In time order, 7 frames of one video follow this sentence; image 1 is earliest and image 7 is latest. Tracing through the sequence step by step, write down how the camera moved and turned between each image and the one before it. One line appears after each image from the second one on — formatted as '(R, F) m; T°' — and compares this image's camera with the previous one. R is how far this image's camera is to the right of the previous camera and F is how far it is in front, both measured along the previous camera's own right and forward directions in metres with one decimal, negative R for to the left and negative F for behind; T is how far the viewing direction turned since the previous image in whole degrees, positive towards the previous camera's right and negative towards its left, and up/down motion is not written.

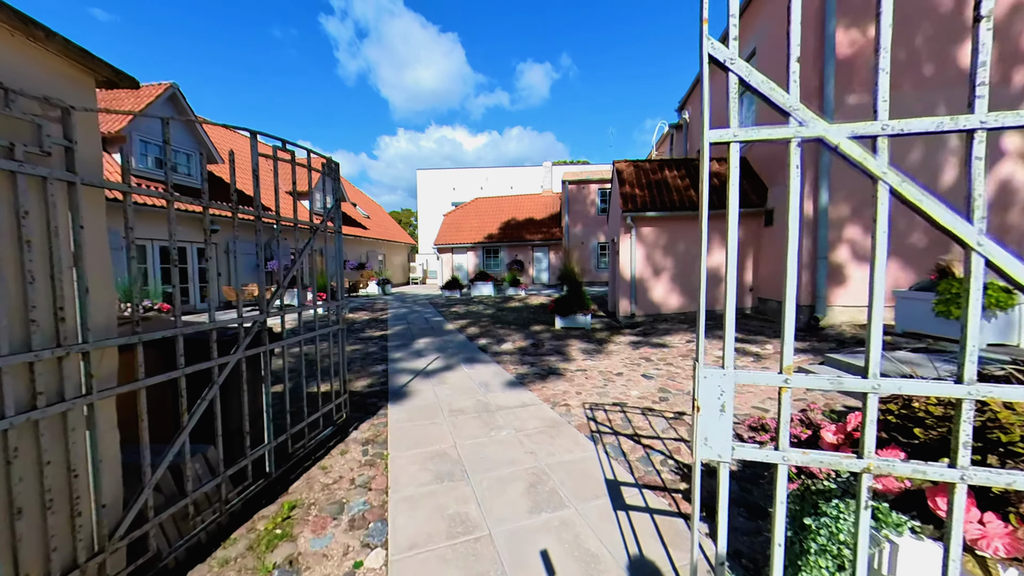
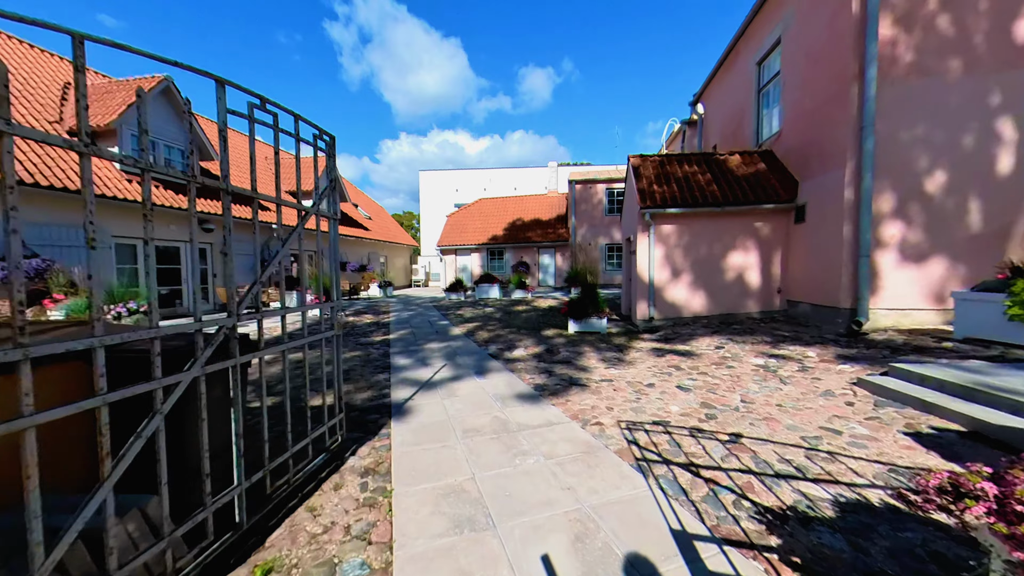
(-0.2, +0.5) m; 0°
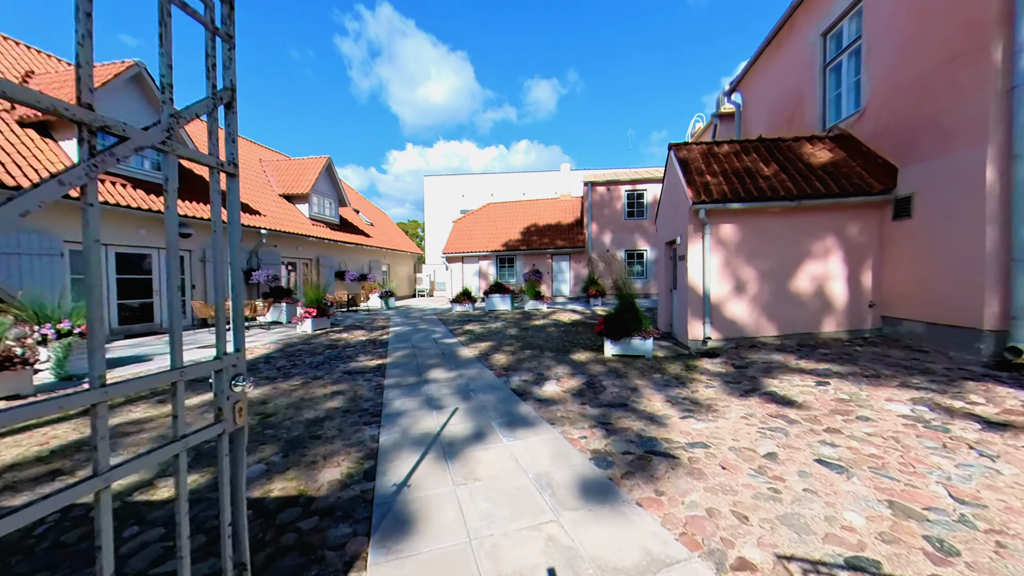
(-0.4, +1.5) m; -1°
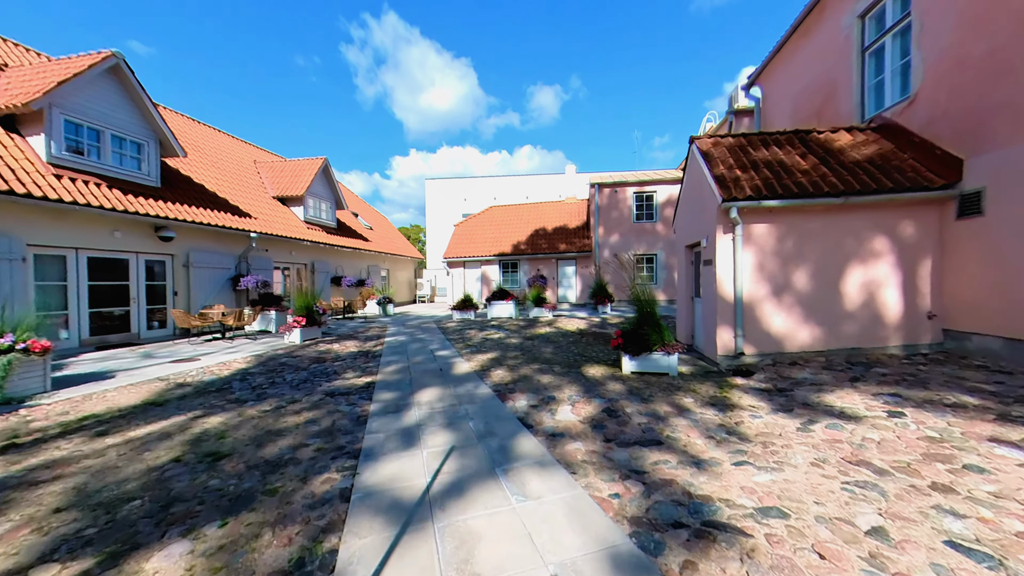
(-0.1, +0.8) m; 0°
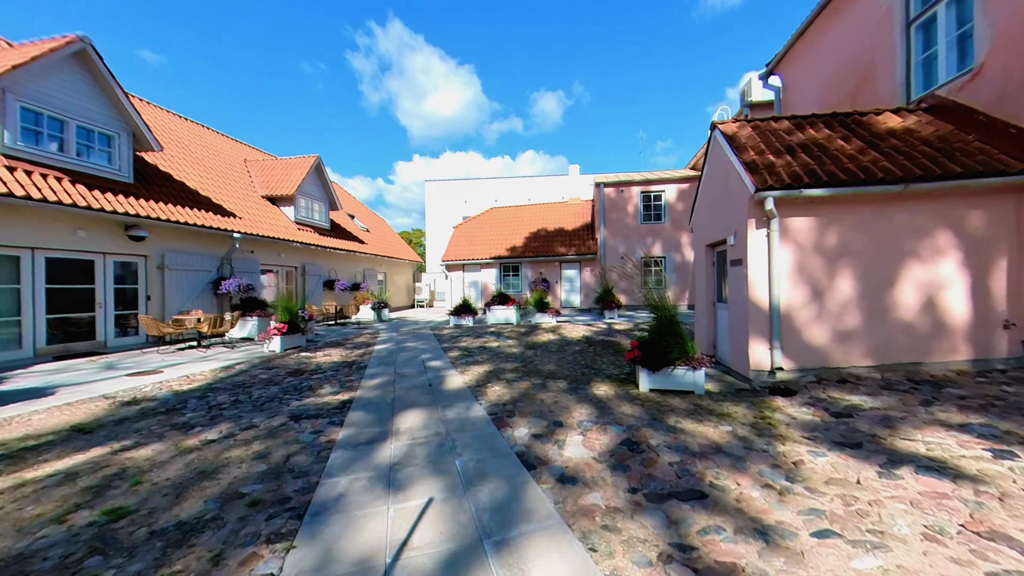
(+0.1, +0.8) m; 0°
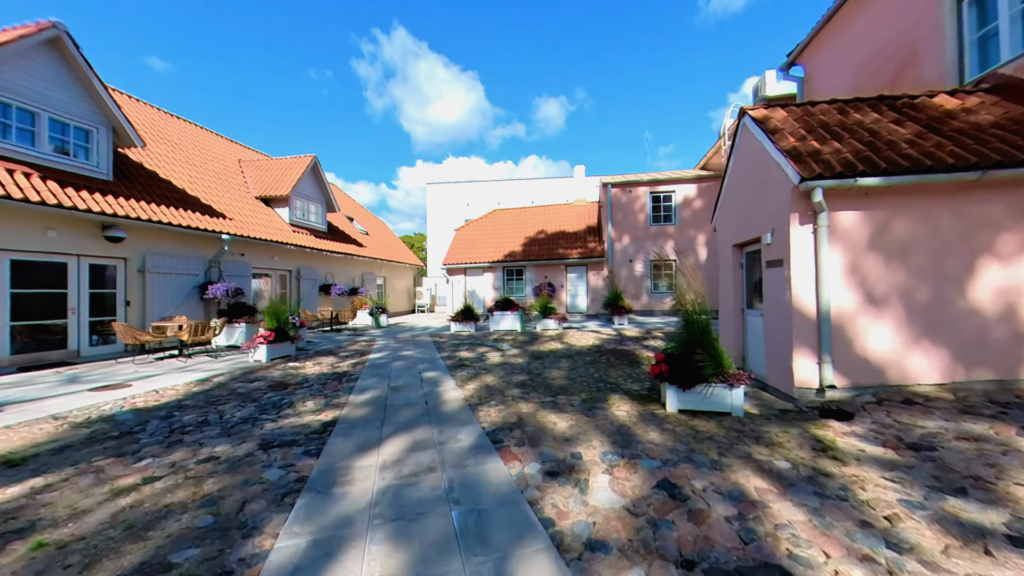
(-0.1, +0.7) m; 0°
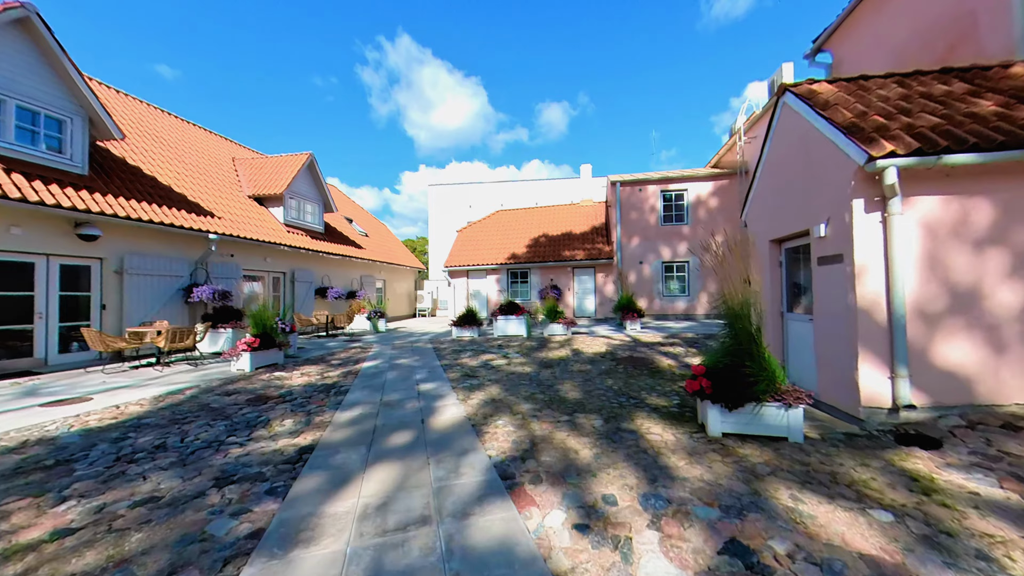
(-0.1, +0.7) m; 0°
